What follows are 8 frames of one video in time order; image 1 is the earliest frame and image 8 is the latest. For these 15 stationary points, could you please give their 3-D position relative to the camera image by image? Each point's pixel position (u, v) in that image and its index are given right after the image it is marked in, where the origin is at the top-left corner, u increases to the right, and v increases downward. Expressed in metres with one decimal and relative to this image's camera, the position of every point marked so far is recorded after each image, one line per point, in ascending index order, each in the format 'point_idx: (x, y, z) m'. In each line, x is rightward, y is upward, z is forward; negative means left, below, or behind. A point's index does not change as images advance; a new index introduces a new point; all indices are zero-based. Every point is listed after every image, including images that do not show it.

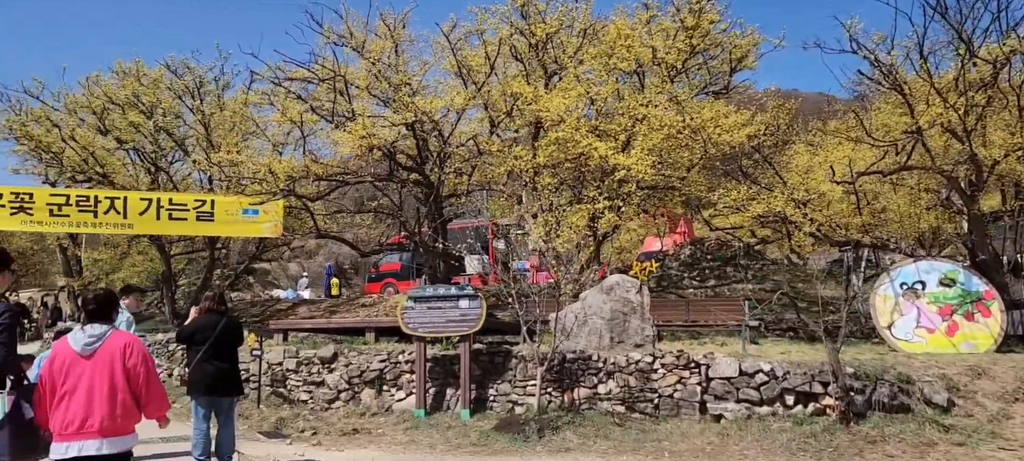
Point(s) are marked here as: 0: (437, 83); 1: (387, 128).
0: (-1.2, +2.4, +13.1) m
1: (-1.9, +1.5, +11.9) m
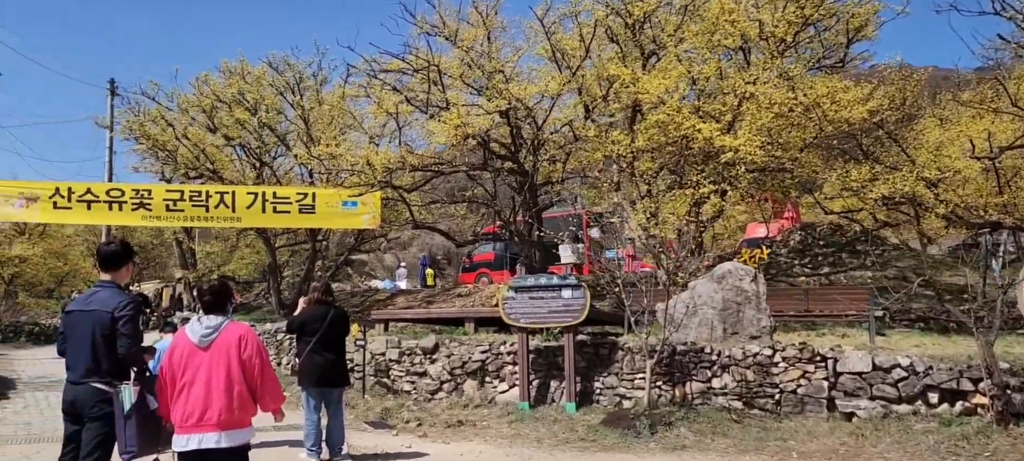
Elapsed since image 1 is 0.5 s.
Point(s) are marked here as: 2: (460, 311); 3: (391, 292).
0: (+0.3, +2.6, +12.9) m
1: (-0.5, +1.7, +11.8) m
2: (-0.7, -1.0, +10.2) m
3: (-2.9, -1.5, +19.6) m
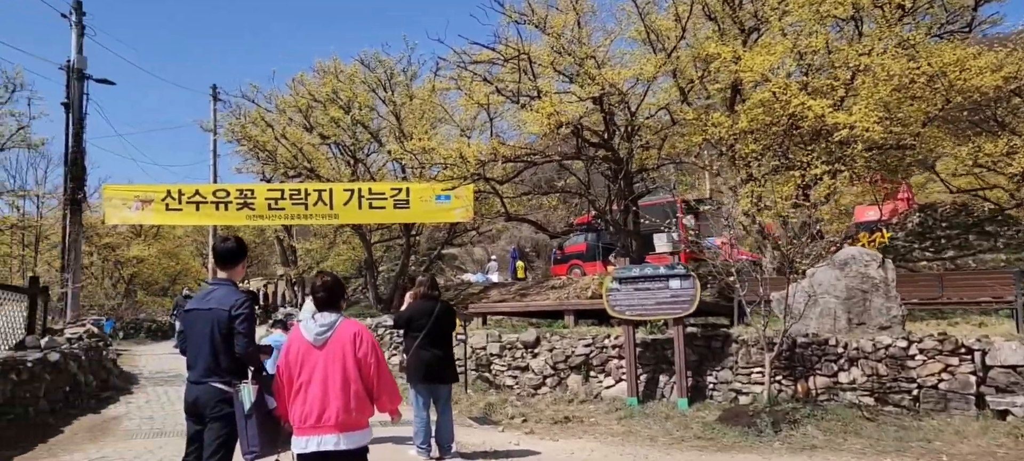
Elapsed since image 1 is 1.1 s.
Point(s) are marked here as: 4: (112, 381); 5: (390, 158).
0: (+1.7, +2.7, +12.5) m
1: (+0.9, +1.8, +11.6) m
2: (+0.6, -0.9, +10.0) m
3: (-0.6, -1.3, +19.6) m
4: (-5.4, -2.1, +11.2) m
5: (-2.6, +1.6, +17.3) m
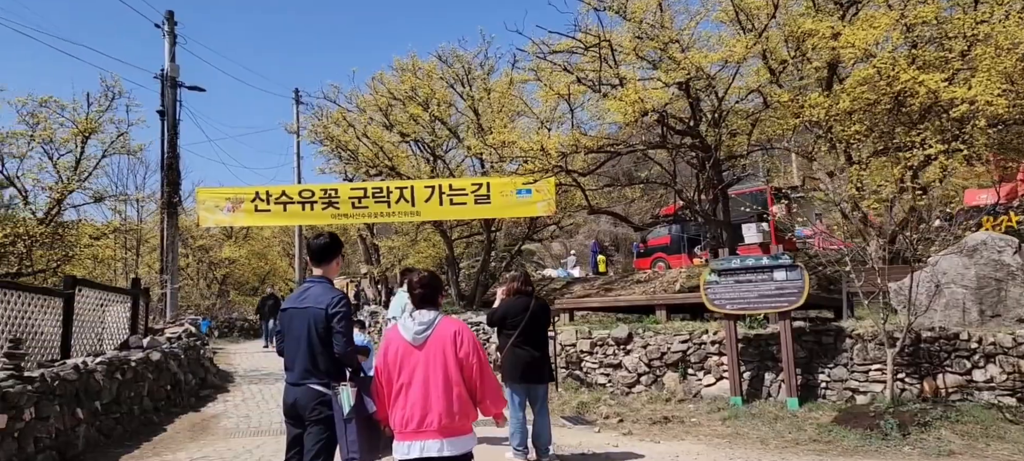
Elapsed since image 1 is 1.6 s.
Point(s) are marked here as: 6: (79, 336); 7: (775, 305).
0: (+2.9, +2.9, +12.0) m
1: (+2.0, +1.9, +11.2) m
2: (+1.6, -0.8, +9.6) m
3: (+1.3, -1.2, +19.3) m
4: (-4.2, -2.1, +11.4) m
5: (-0.9, +1.6, +17.2) m
6: (-4.9, -1.2, +9.3) m
7: (+2.2, -0.6, +6.8) m
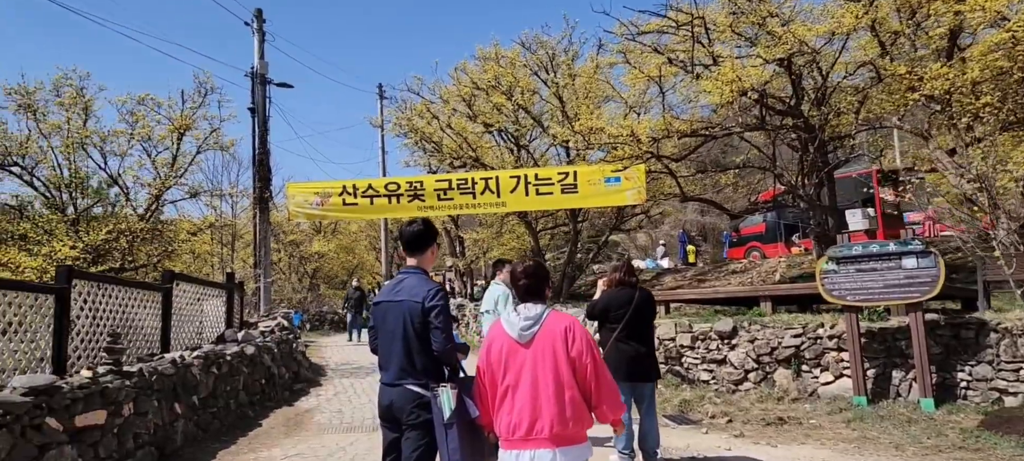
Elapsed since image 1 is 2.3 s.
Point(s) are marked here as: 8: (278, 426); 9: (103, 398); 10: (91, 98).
0: (+4.2, +3.1, +11.3) m
1: (+3.2, +2.1, +10.5) m
2: (+2.7, -0.6, +9.1) m
3: (+3.3, -0.9, +18.7) m
4: (-2.9, -2.0, +11.4) m
5: (+0.9, +1.8, +16.8) m
6: (-3.9, -1.1, +9.3) m
7: (+3.0, -0.5, +6.2) m
8: (-2.4, -2.0, +8.3) m
9: (-3.0, -1.2, +5.9) m
10: (-6.2, +2.0, +12.1) m
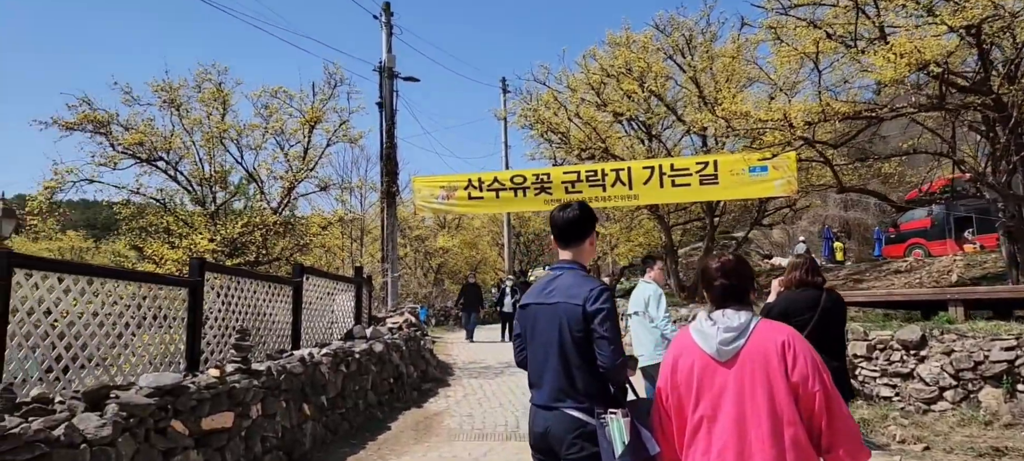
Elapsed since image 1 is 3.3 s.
0: (+5.9, +3.2, +9.8) m
1: (+4.8, +2.2, +9.2) m
2: (+4.1, -0.6, +7.9) m
3: (+6.2, -0.8, +17.3) m
4: (-1.1, -1.9, +11.0) m
5: (+3.5, +1.9, +15.8) m
6: (-2.3, -1.1, +9.1) m
7: (+4.0, -0.4, +5.0) m
8: (-1.0, -1.9, +7.9) m
9: (-1.9, -1.2, +5.5) m
10: (-4.2, +2.1, +12.2) m
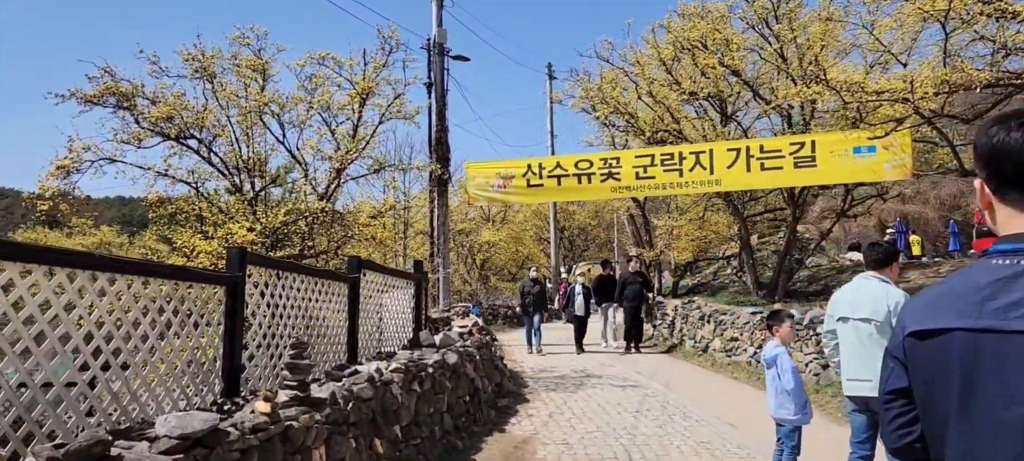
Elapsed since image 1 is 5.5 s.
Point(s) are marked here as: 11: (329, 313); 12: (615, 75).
0: (+6.9, +3.3, +7.9) m
1: (+5.8, +2.3, +7.4) m
2: (+5.0, -0.4, +6.1) m
3: (+7.4, -0.6, +15.4) m
4: (-0.1, -1.8, +9.4) m
5: (+4.7, +2.1, +14.0) m
6: (-1.4, -0.9, +7.6) m
7: (+4.8, -0.3, +3.2) m
8: (-0.1, -1.8, +6.3) m
9: (-1.1, -1.0, +4.0) m
10: (-3.2, +2.2, +10.7) m
11: (-1.5, -0.7, +6.6) m
12: (+2.1, +3.2, +16.6) m
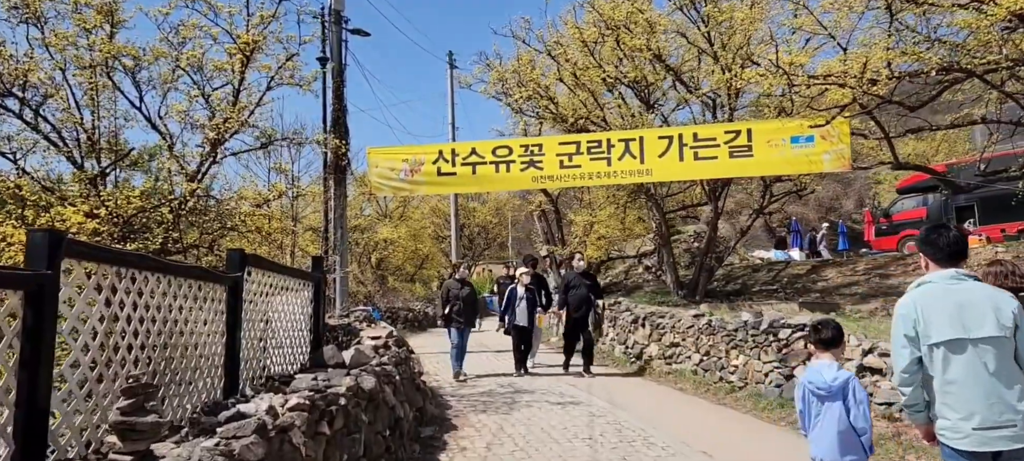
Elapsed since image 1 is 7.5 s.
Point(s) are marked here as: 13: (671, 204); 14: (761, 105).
0: (+6.3, +3.4, +7.2) m
1: (+5.3, +2.4, +6.5) m
2: (+4.7, -0.3, +5.1) m
3: (+5.8, -0.6, +14.7) m
4: (-0.8, -1.7, +7.6) m
5: (+3.3, +2.2, +12.8) m
6: (-1.8, -0.8, +5.7) m
7: (+4.8, -0.2, +2.2) m
8: (-0.4, -1.7, +4.5) m
9: (-1.1, -0.9, +2.1) m
10: (-4.1, +2.3, +8.5) m
11: (-1.8, -0.6, +4.7) m
12: (+0.4, +3.3, +15.1) m
13: (+3.9, +0.7, +19.8) m
14: (+4.5, +2.3, +14.7) m
